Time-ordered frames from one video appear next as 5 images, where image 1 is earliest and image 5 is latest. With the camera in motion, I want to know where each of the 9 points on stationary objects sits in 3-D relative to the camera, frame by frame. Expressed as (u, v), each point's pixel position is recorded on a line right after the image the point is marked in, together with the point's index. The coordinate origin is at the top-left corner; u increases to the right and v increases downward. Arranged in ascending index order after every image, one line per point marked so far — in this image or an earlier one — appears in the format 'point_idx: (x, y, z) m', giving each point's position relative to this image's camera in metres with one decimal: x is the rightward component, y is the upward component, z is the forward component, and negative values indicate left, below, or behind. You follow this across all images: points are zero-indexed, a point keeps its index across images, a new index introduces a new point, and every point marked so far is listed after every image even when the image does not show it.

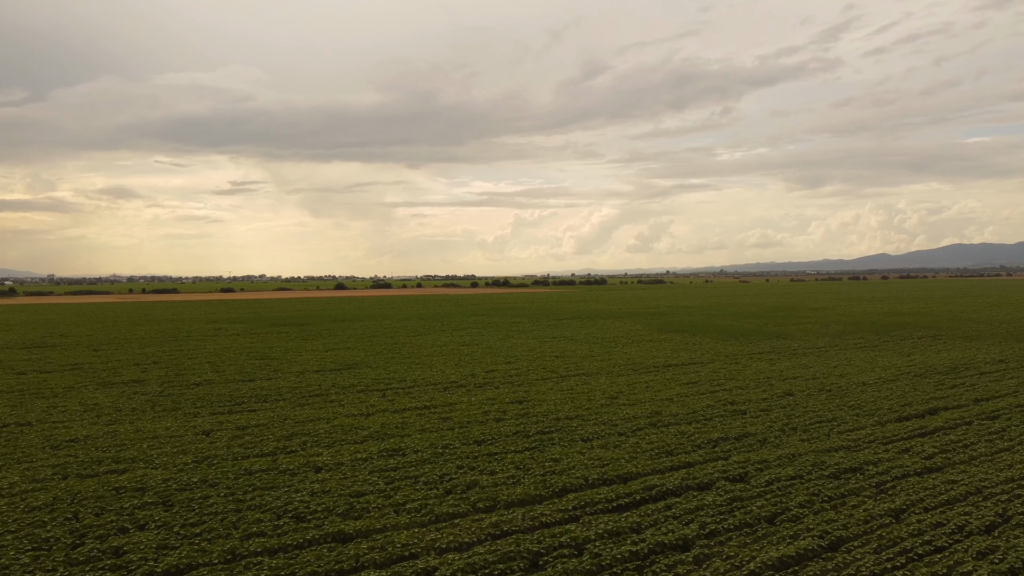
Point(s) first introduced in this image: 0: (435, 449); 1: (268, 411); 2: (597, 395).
0: (-1.8, -3.8, +12.7) m
1: (-7.6, -3.9, +16.9) m
2: (+2.9, -3.7, +18.5) m
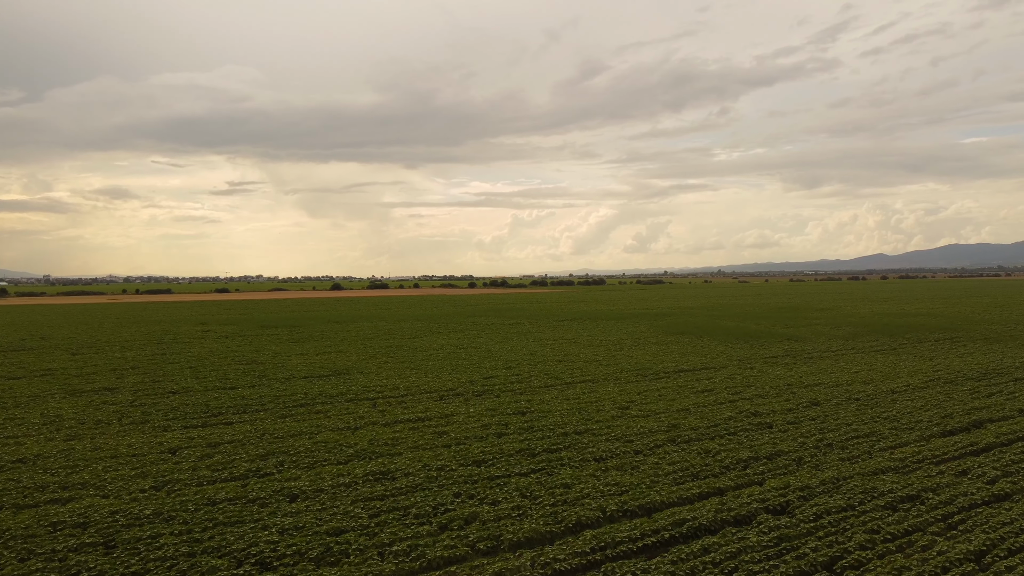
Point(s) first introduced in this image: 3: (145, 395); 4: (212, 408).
0: (-1.7, -3.8, +11.2) m
1: (-7.6, -3.9, +15.3) m
2: (+3.0, -3.7, +17.0) m
3: (-13.1, -3.8, +19.2) m
4: (-9.5, -3.8, +17.2) m
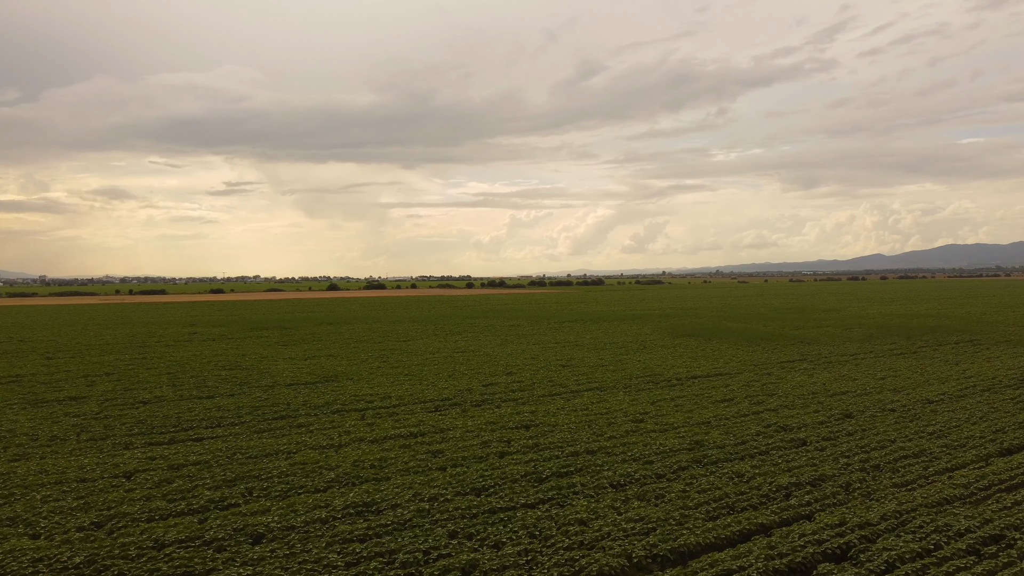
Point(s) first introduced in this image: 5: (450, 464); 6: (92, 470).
0: (-1.6, -3.8, +9.6) m
1: (-7.5, -3.9, +13.7) m
2: (+3.0, -3.7, +15.4) m
3: (-13.0, -3.8, +17.6) m
4: (-9.5, -3.8, +15.6) m
5: (-1.3, -3.8, +11.6) m
6: (-9.0, -3.9, +11.6) m
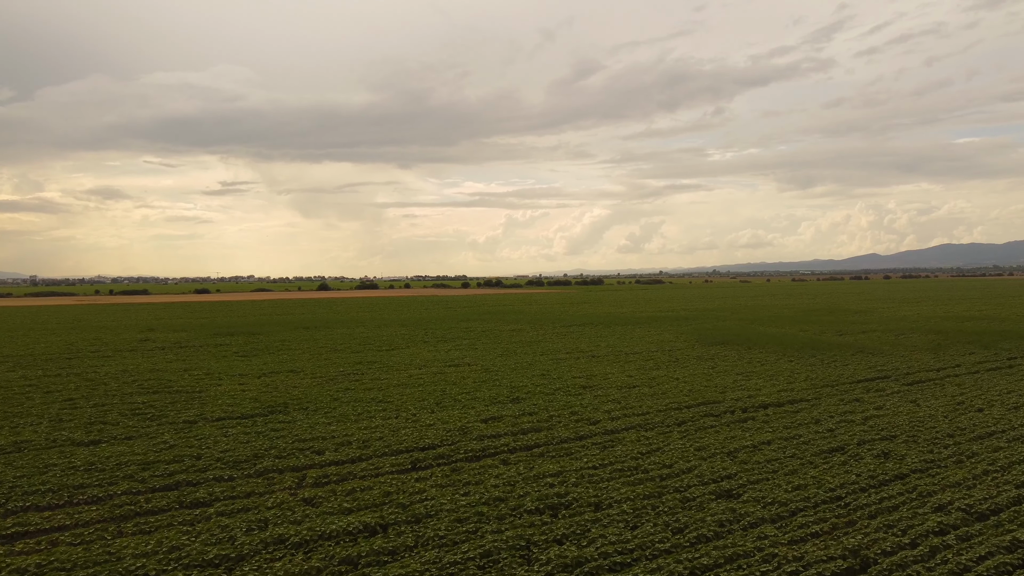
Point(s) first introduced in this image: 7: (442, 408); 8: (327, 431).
0: (-1.3, -3.8, +4.1) m
1: (-7.2, -3.9, +8.2) m
2: (+3.3, -3.7, +9.9) m
3: (-12.7, -3.8, +12.0) m
4: (-9.2, -3.8, +10.0) m
5: (-1.0, -3.8, +6.1) m
6: (-8.7, -3.9, +6.1) m
7: (-2.1, -3.6, +16.4) m
8: (-4.8, -3.7, +14.1) m
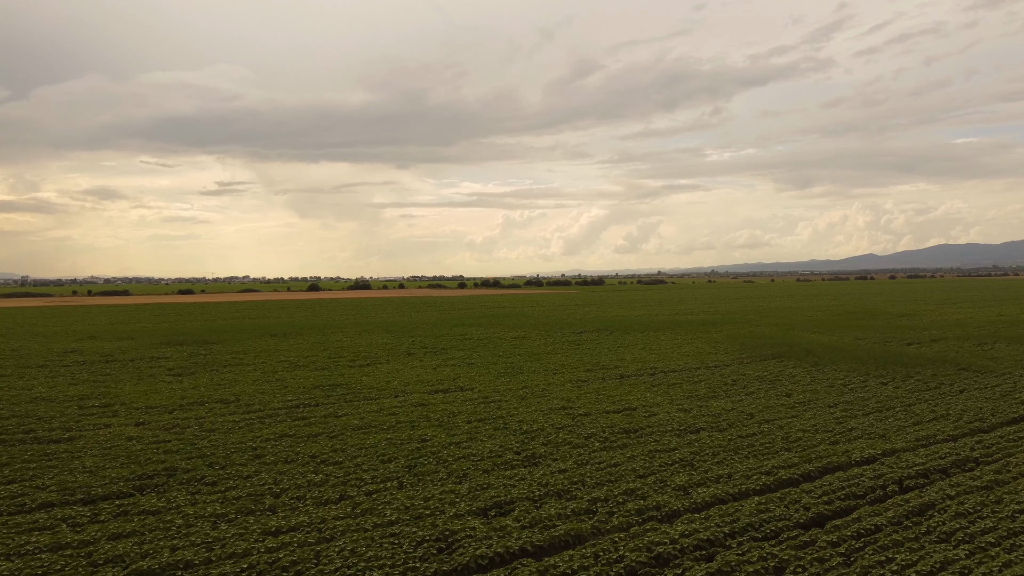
0: (-0.9, -3.8, -2.0) m
1: (-6.8, -3.9, +2.0) m
2: (+3.7, -3.7, +3.8) m
3: (-12.4, -3.8, +5.8) m
4: (-8.8, -3.8, +3.9) m
5: (-0.7, -3.8, 0.0) m
6: (-8.3, -3.9, -0.1) m
7: (-1.8, -3.6, +10.3) m
8: (-4.5, -3.7, +7.9) m
